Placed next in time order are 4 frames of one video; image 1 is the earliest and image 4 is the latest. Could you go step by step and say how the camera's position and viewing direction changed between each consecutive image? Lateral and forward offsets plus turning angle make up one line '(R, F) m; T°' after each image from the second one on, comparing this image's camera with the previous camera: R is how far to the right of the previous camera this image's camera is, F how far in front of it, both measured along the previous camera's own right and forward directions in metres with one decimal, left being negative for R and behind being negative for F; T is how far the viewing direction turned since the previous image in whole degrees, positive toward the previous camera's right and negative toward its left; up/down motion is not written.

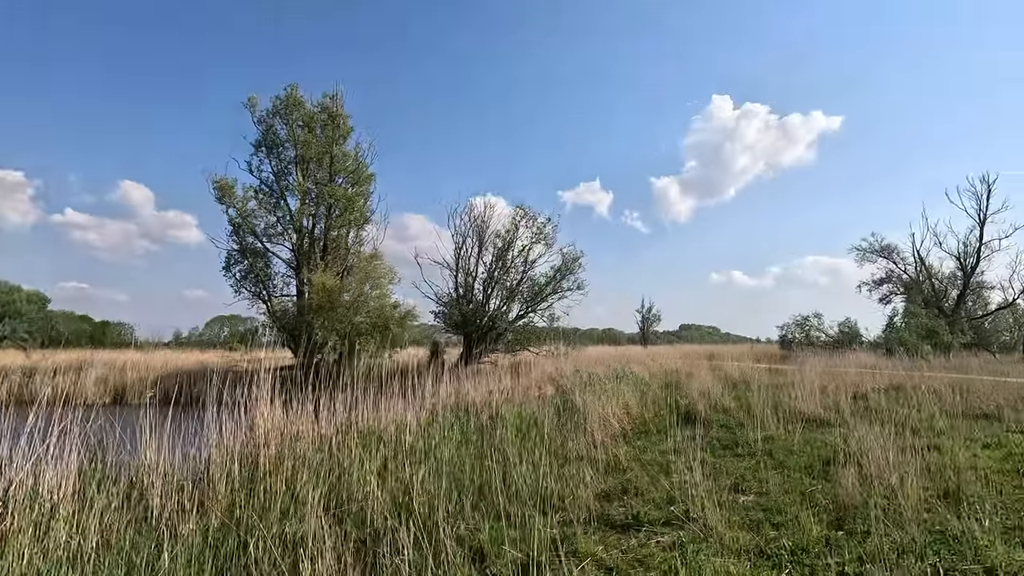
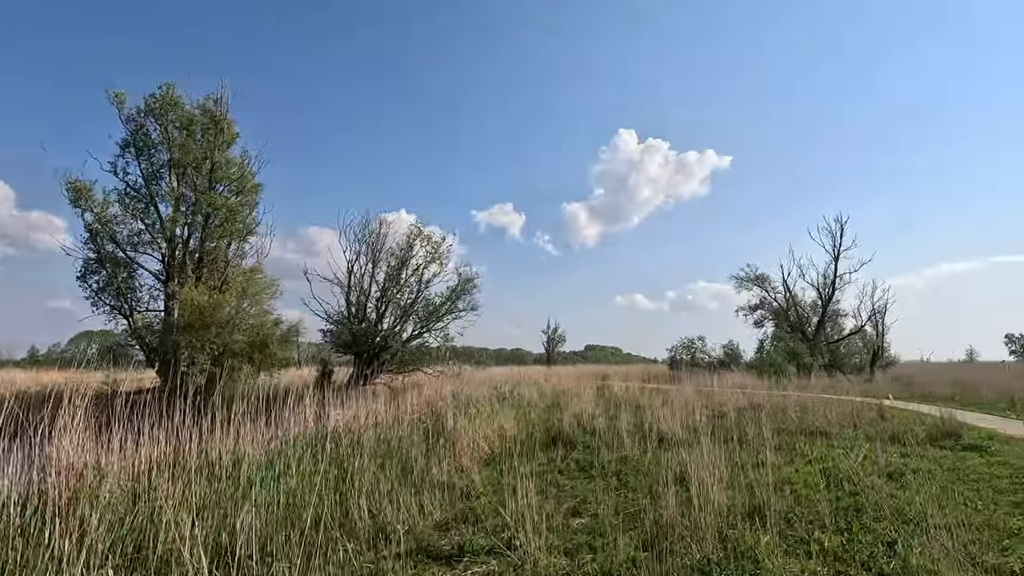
(+0.7, 0.0) m; +9°
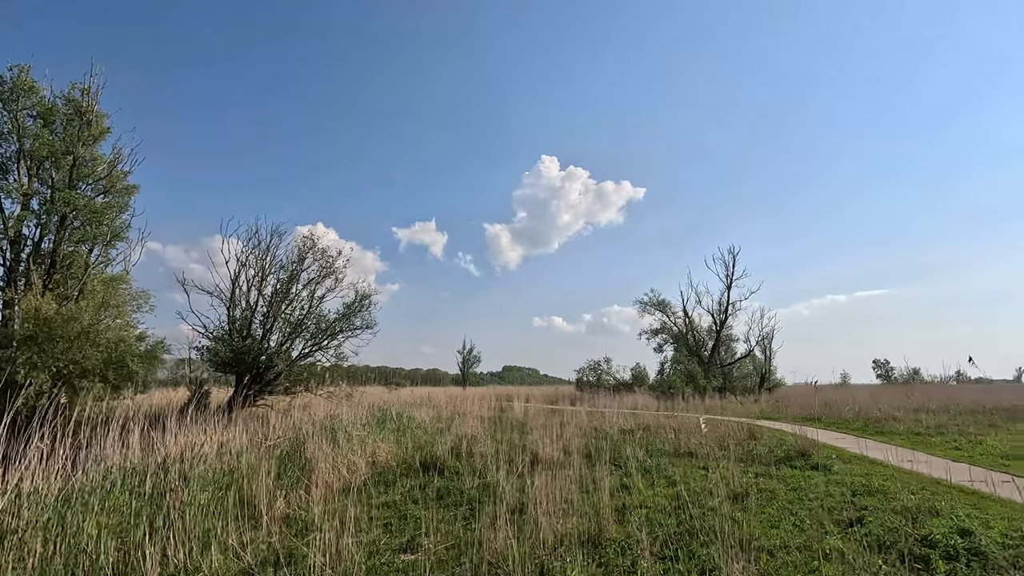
(+0.9, +0.3) m; +8°
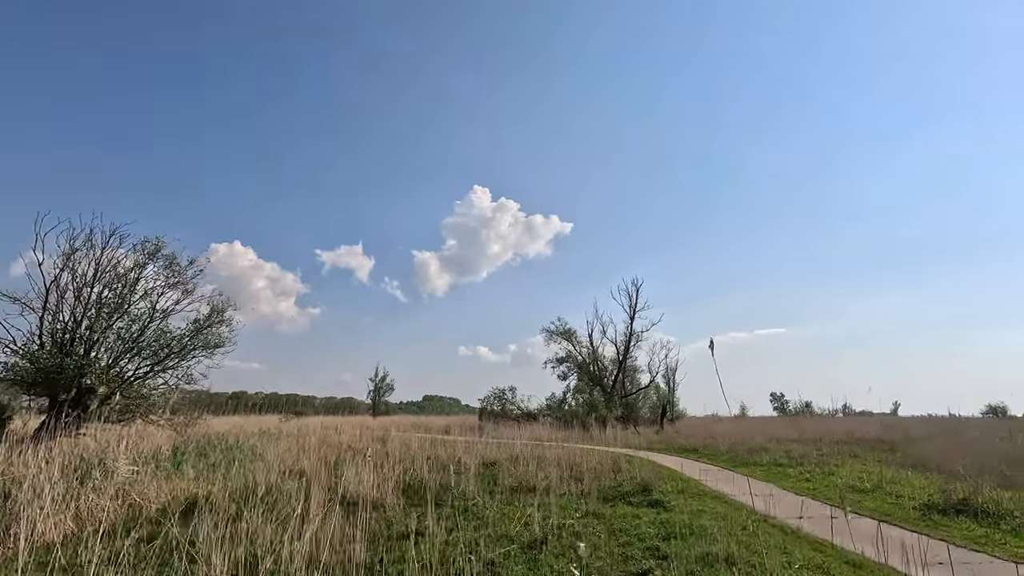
(+2.0, +1.2) m; +8°
